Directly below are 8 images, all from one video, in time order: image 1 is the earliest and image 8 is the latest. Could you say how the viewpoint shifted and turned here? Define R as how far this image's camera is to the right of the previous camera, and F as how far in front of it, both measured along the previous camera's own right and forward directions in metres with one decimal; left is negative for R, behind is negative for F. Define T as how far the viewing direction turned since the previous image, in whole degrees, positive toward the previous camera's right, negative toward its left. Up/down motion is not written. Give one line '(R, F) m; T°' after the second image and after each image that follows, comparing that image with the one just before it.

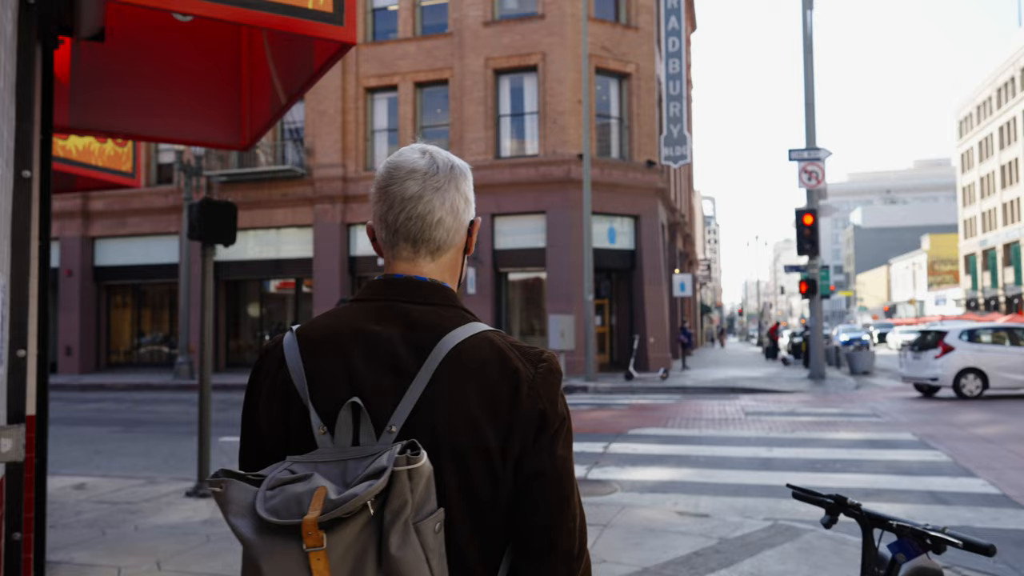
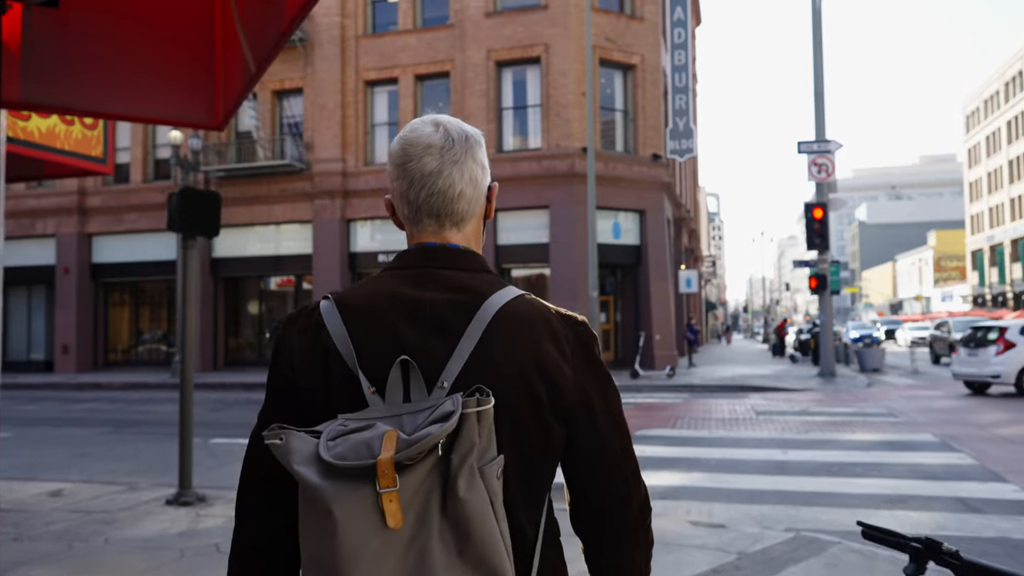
(0.0, +0.5) m; 0°
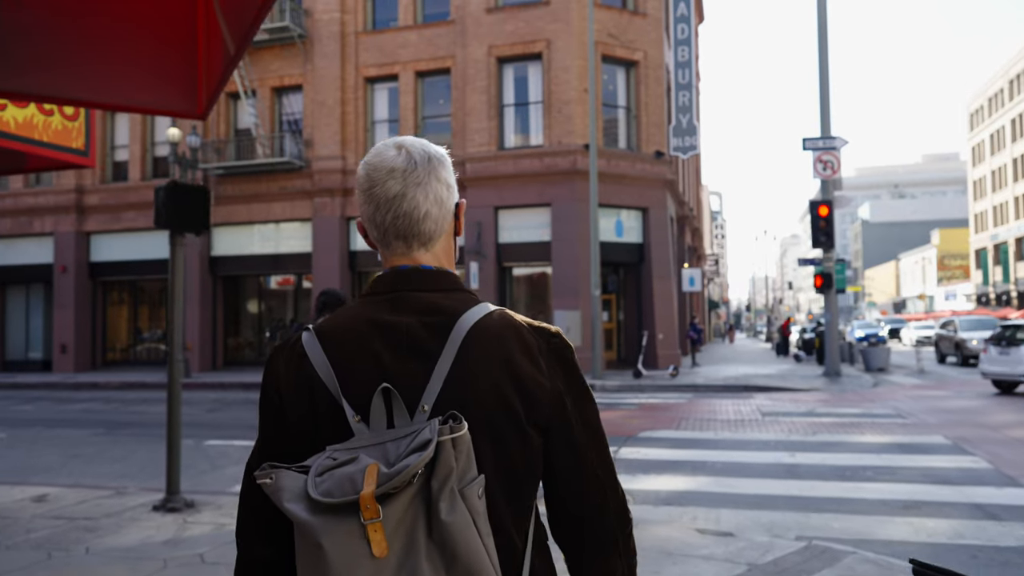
(0.0, +0.2) m; 0°
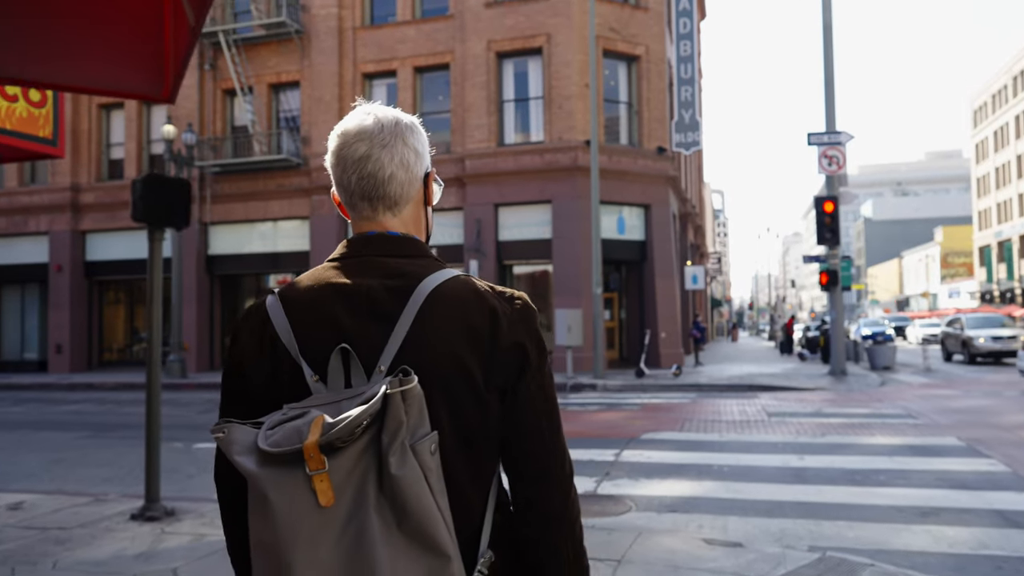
(0.0, +0.3) m; 0°
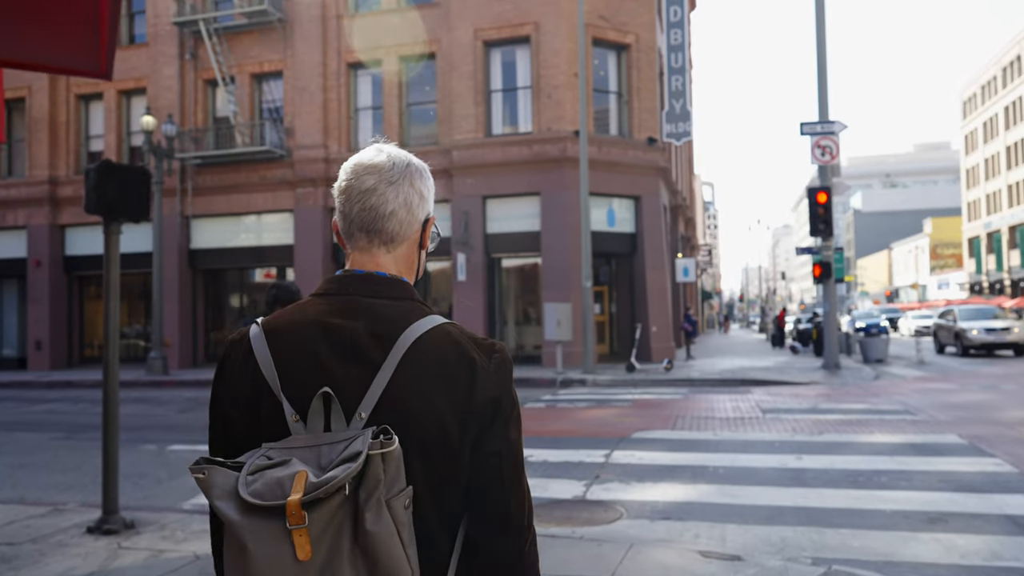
(+0.1, +0.4) m; +1°
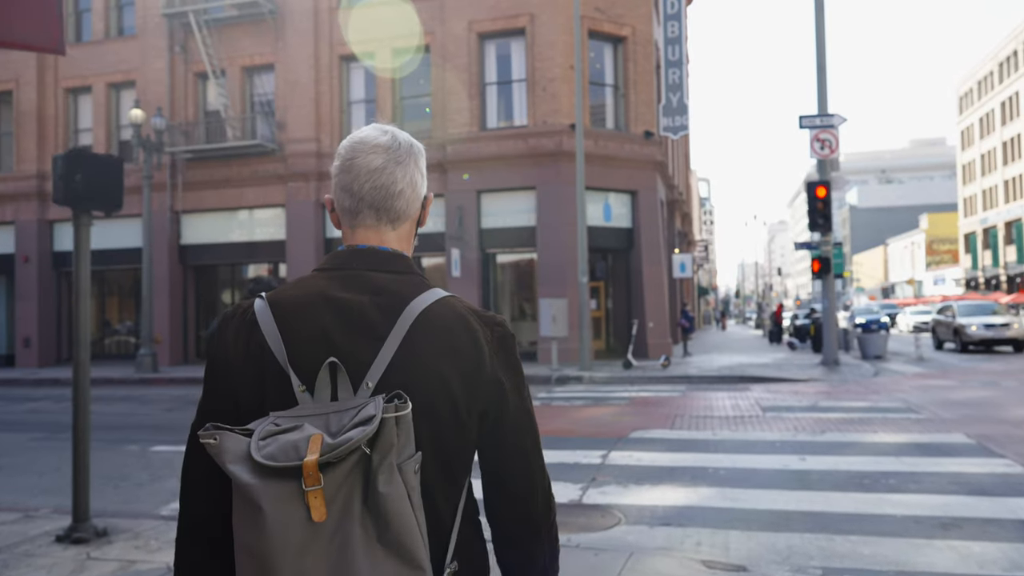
(0.0, +0.3) m; 0°
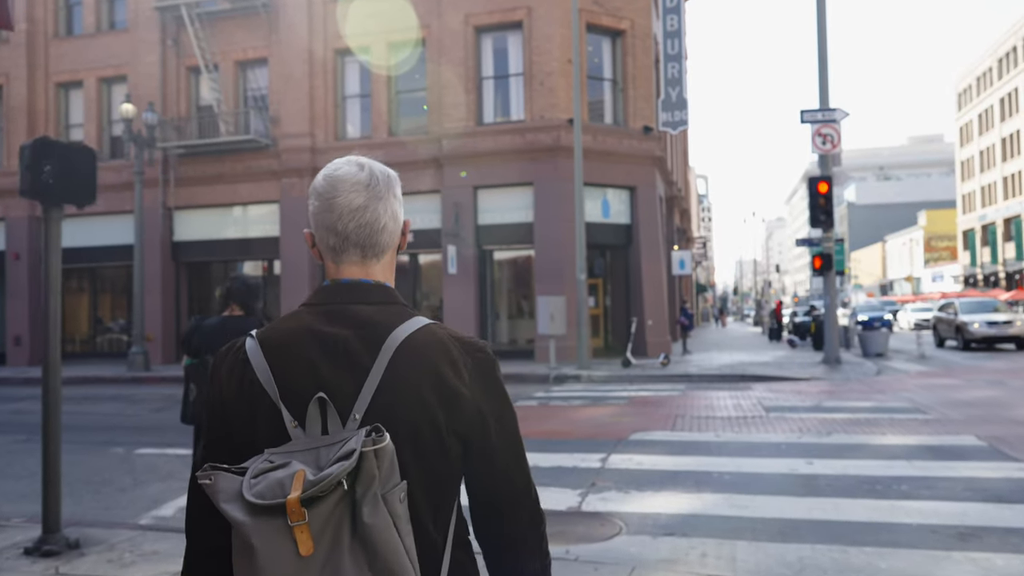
(0.0, +0.3) m; 0°
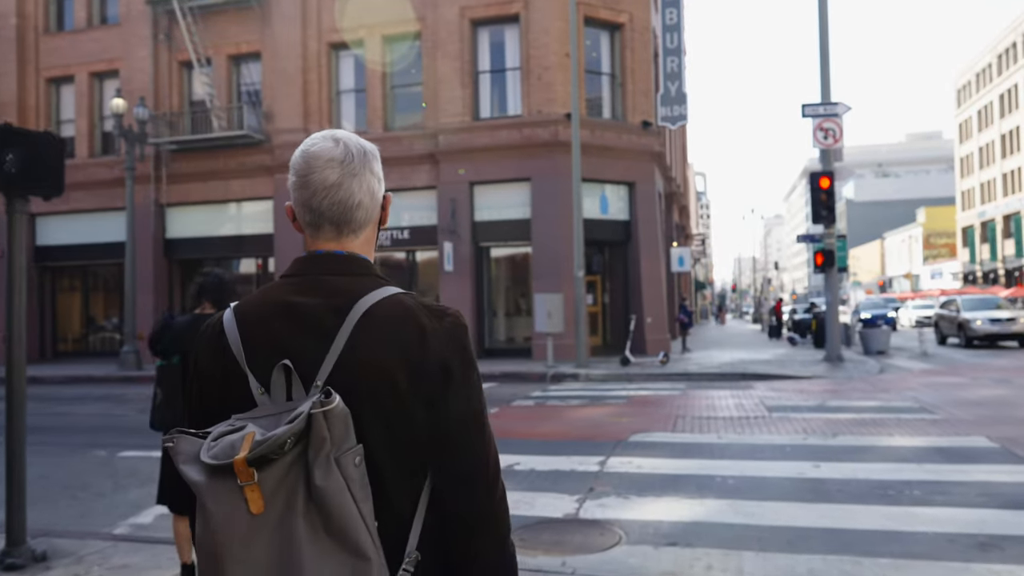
(0.0, +0.3) m; 0°
